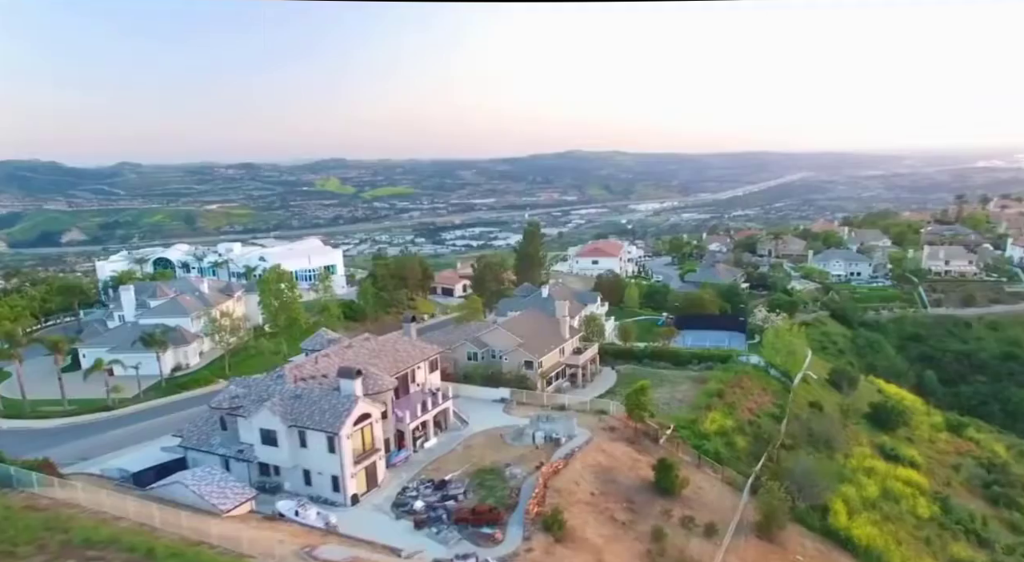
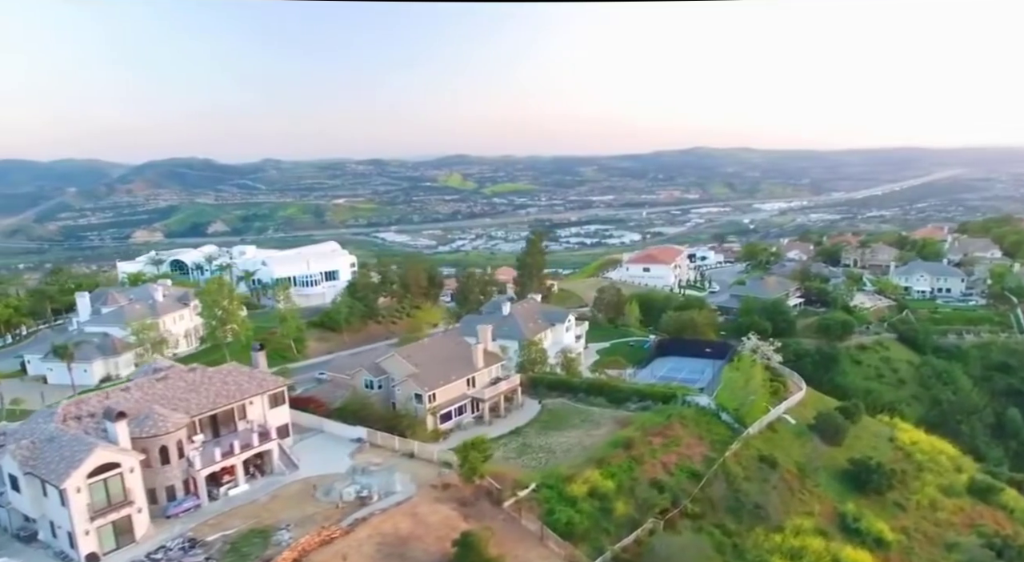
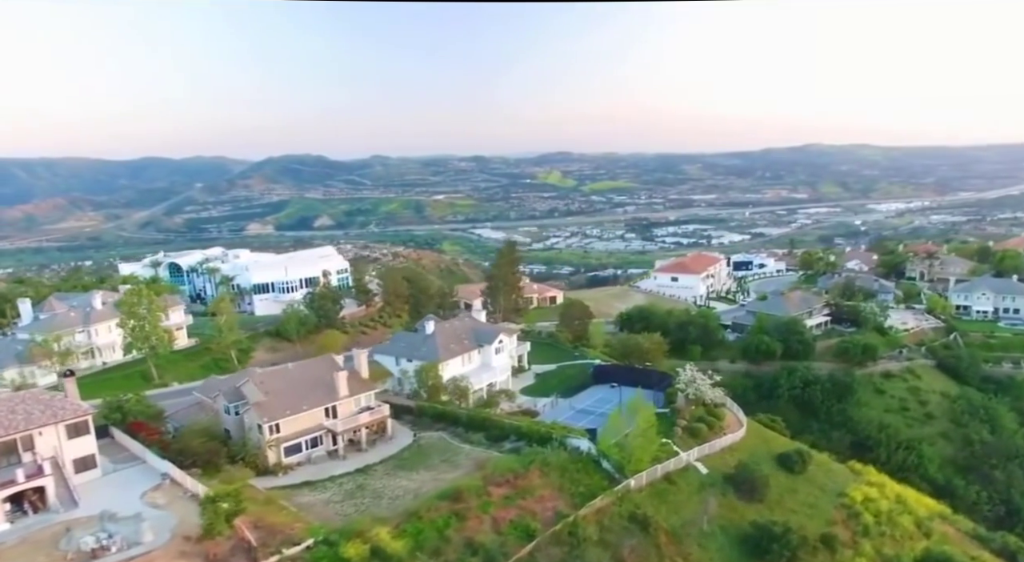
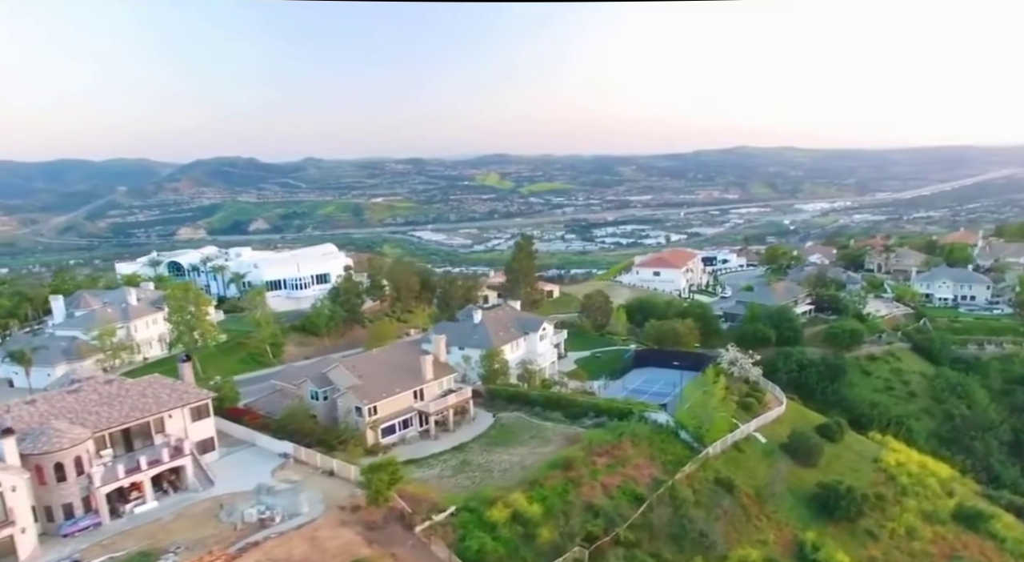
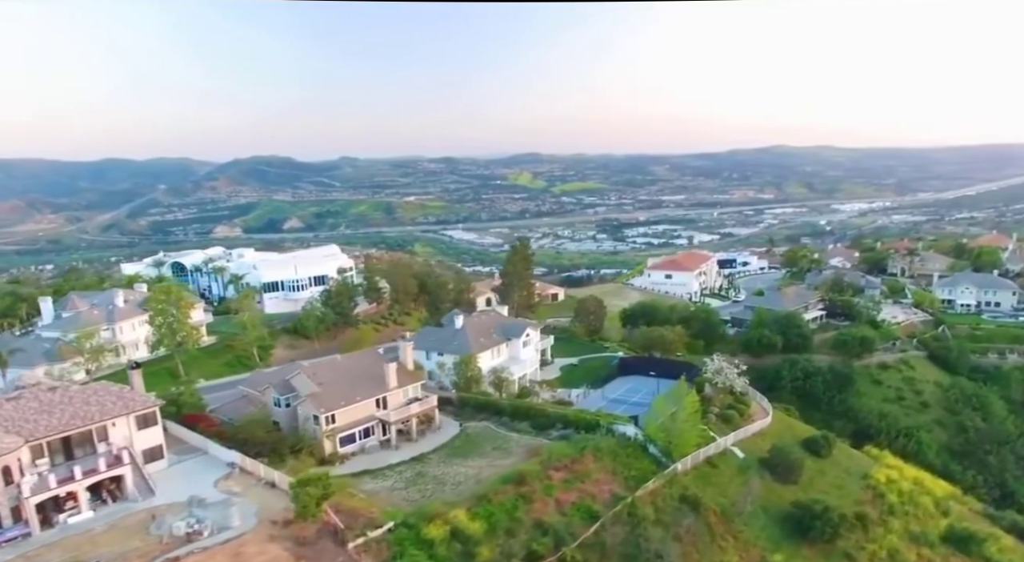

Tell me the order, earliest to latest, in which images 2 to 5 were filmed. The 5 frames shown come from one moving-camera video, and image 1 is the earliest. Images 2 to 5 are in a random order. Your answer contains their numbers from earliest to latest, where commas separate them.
2, 4, 5, 3
